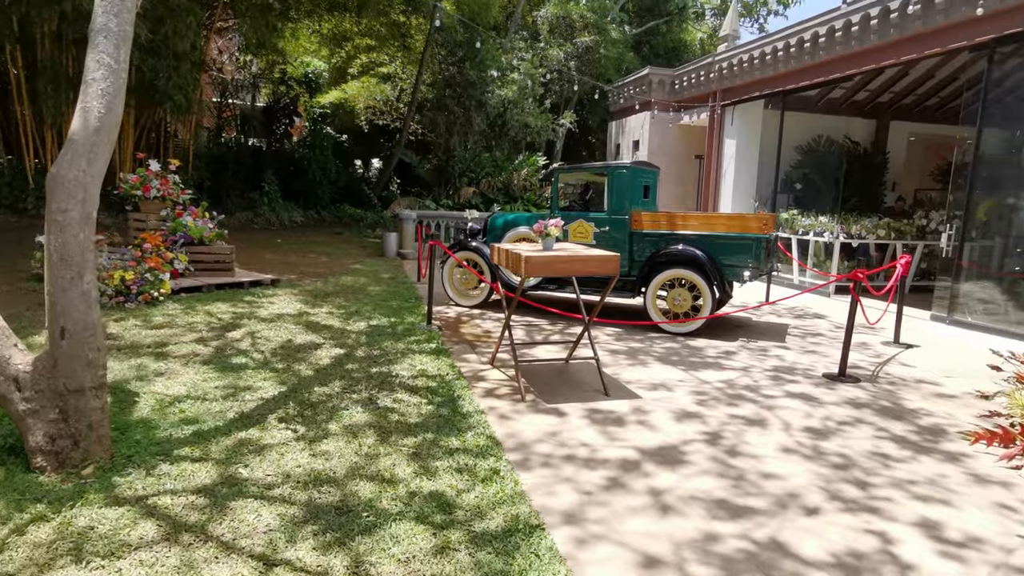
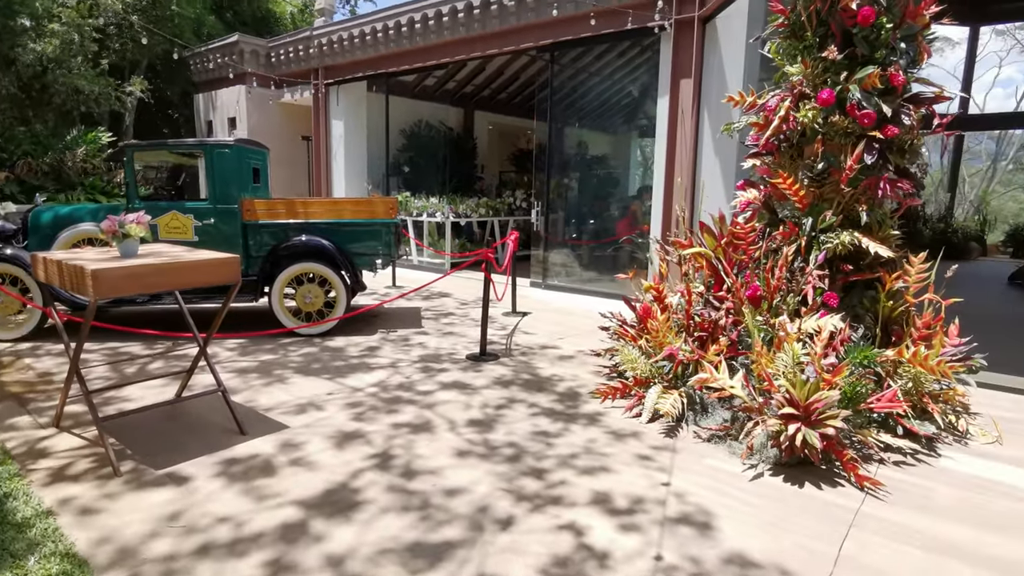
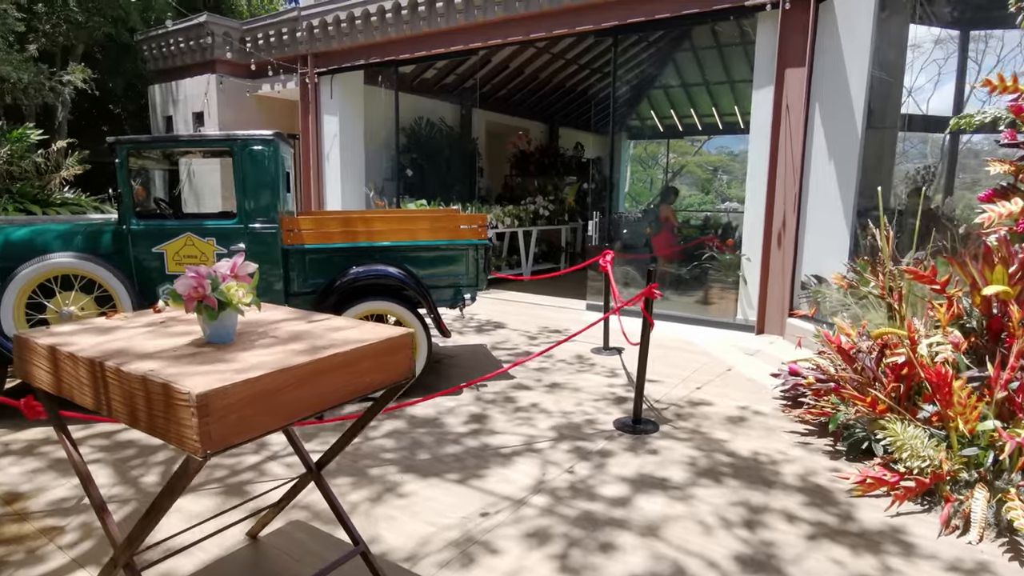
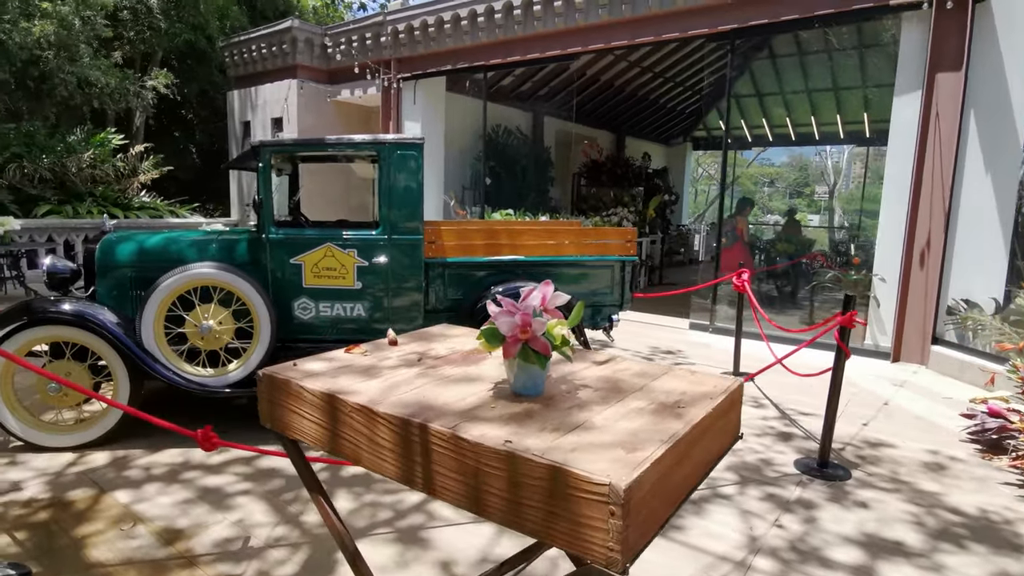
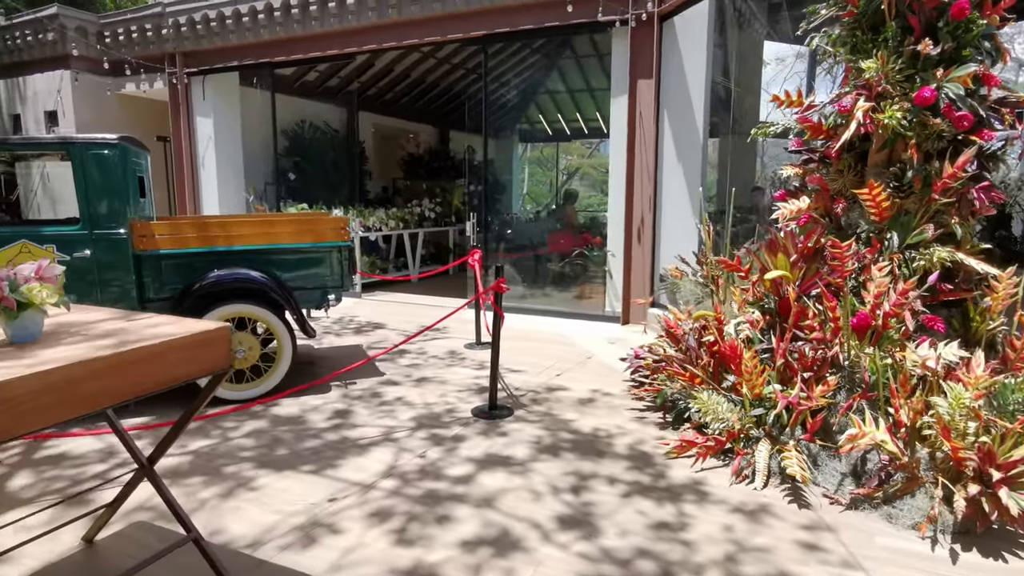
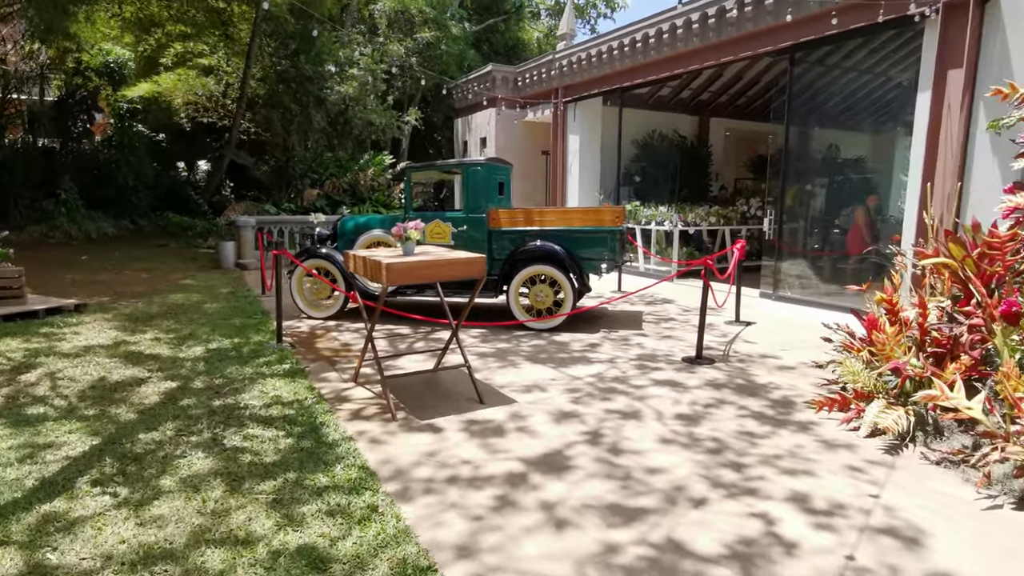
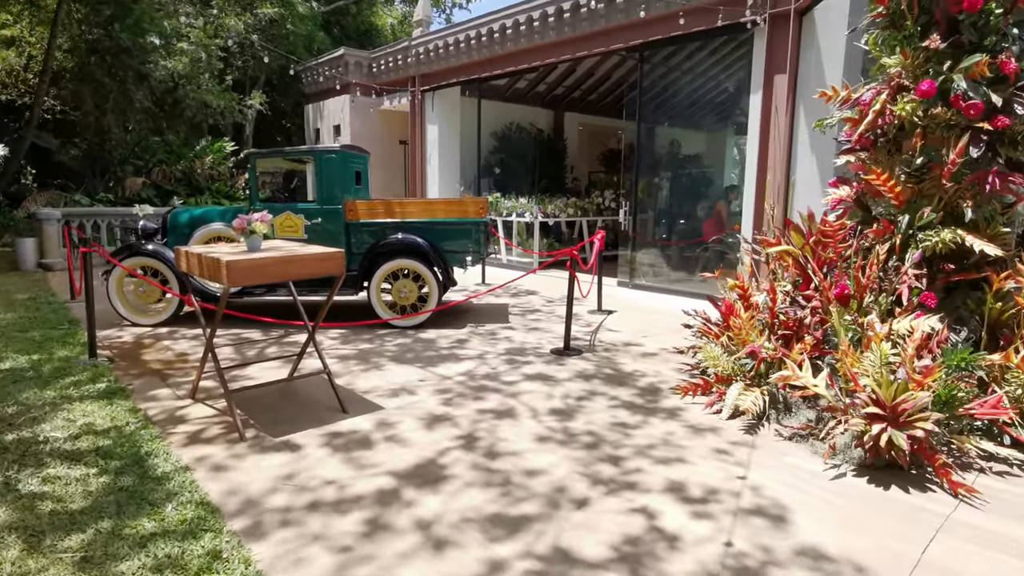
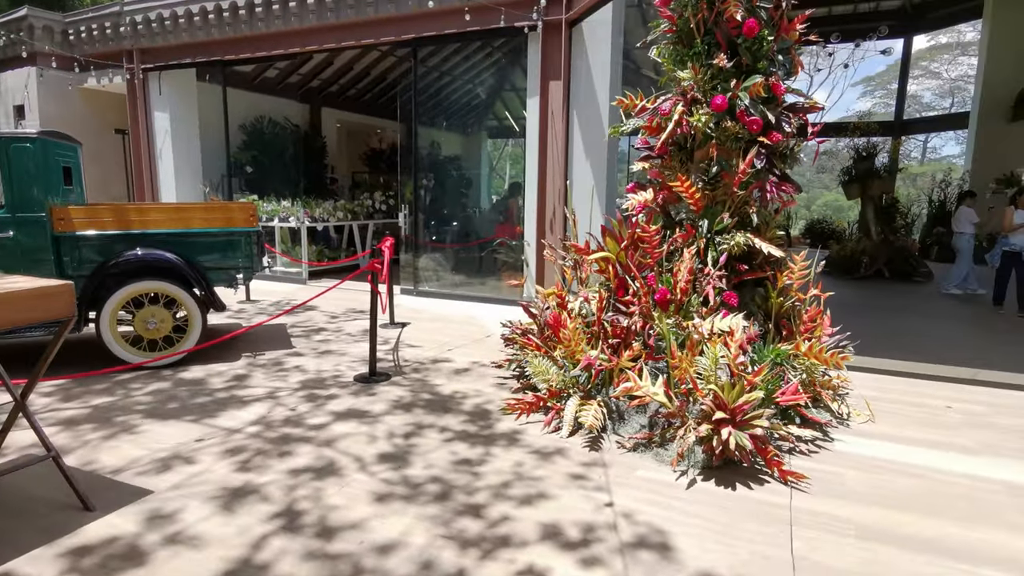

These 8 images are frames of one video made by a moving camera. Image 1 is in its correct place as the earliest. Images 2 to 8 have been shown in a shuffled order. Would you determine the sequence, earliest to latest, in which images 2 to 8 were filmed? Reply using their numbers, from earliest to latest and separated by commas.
6, 7, 2, 8, 5, 3, 4
